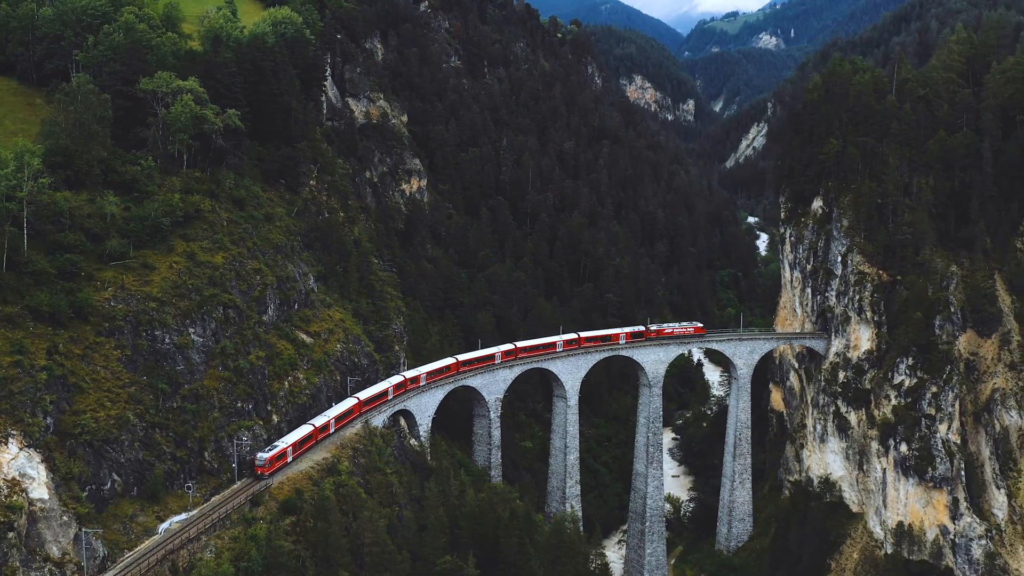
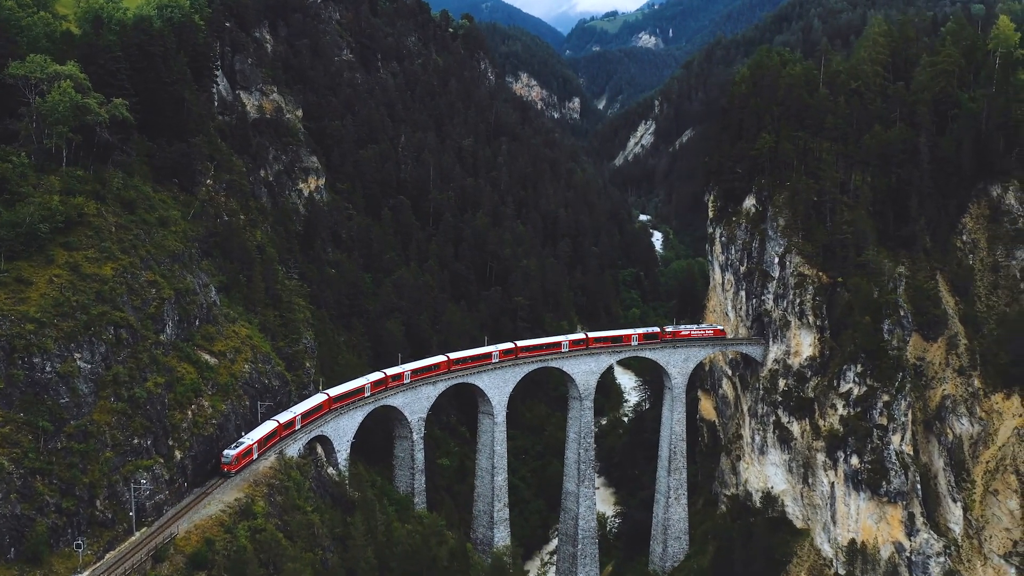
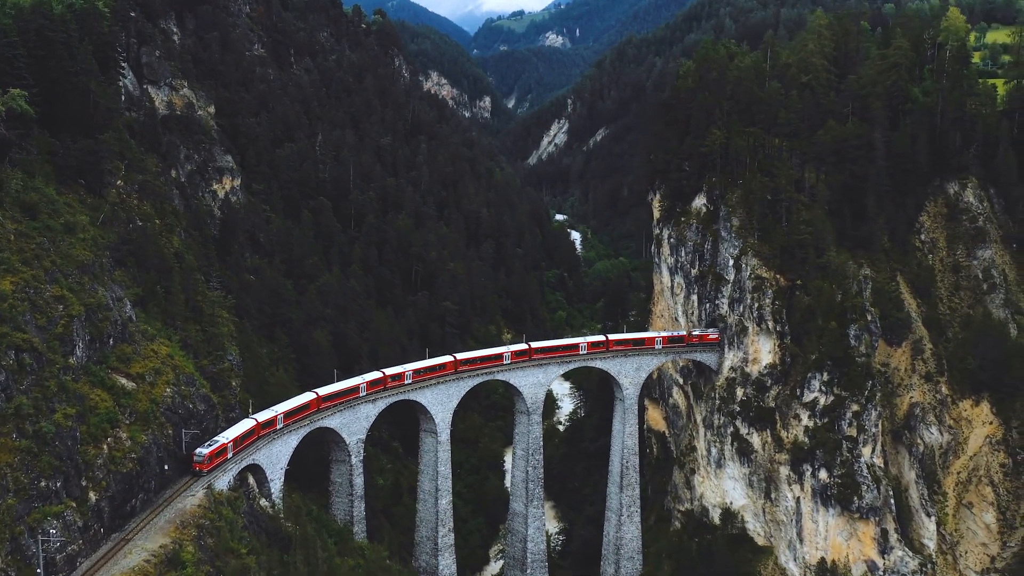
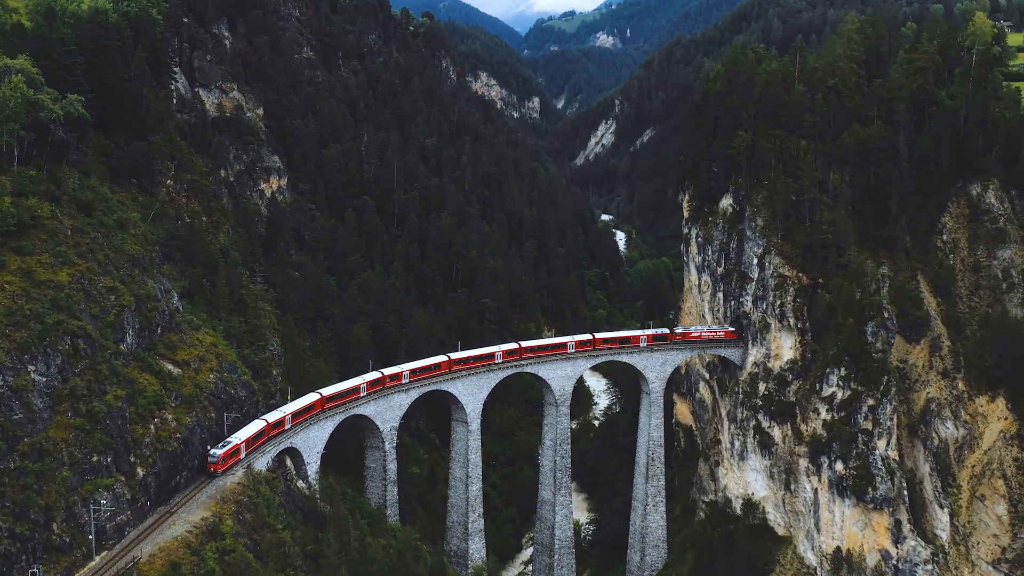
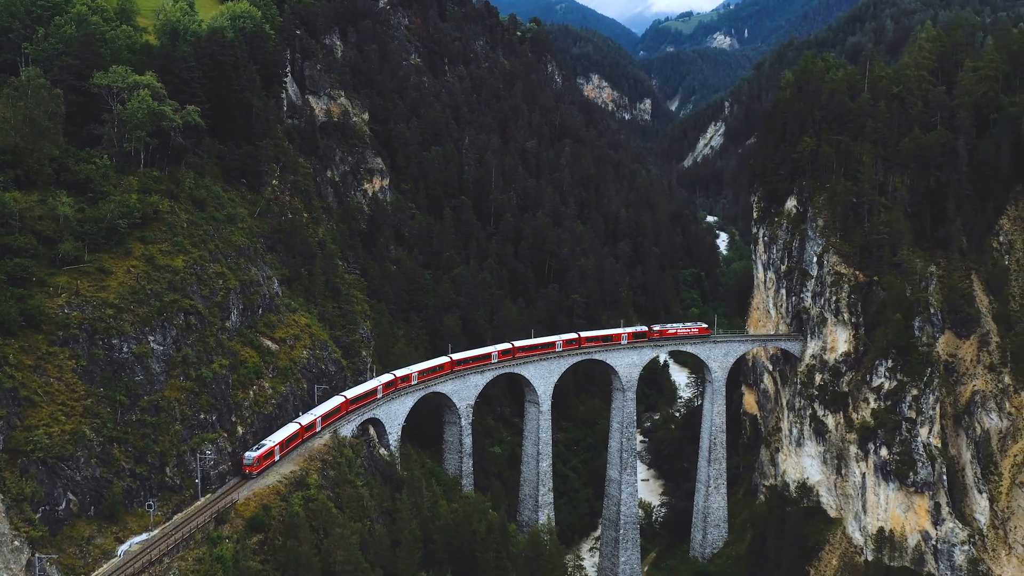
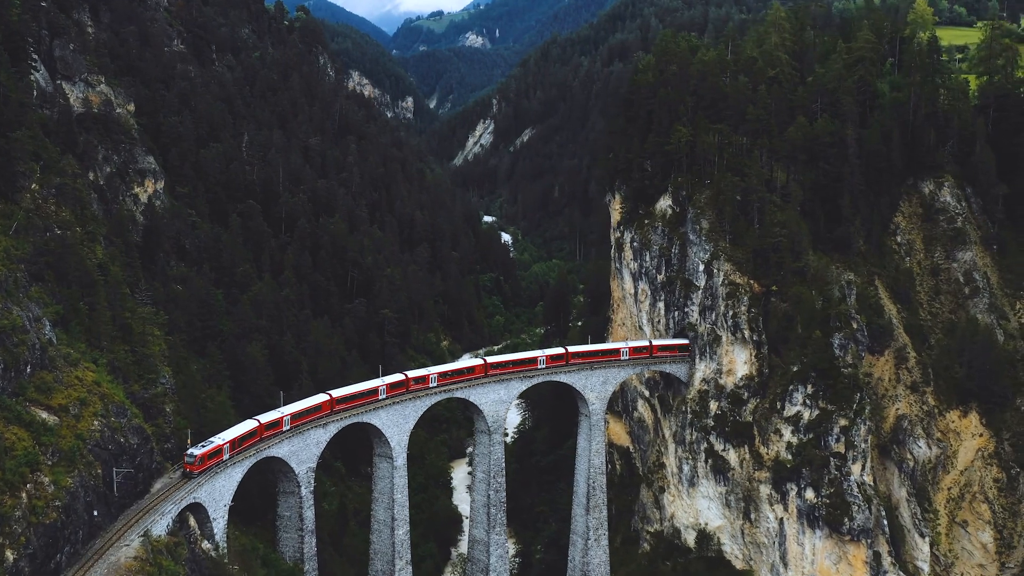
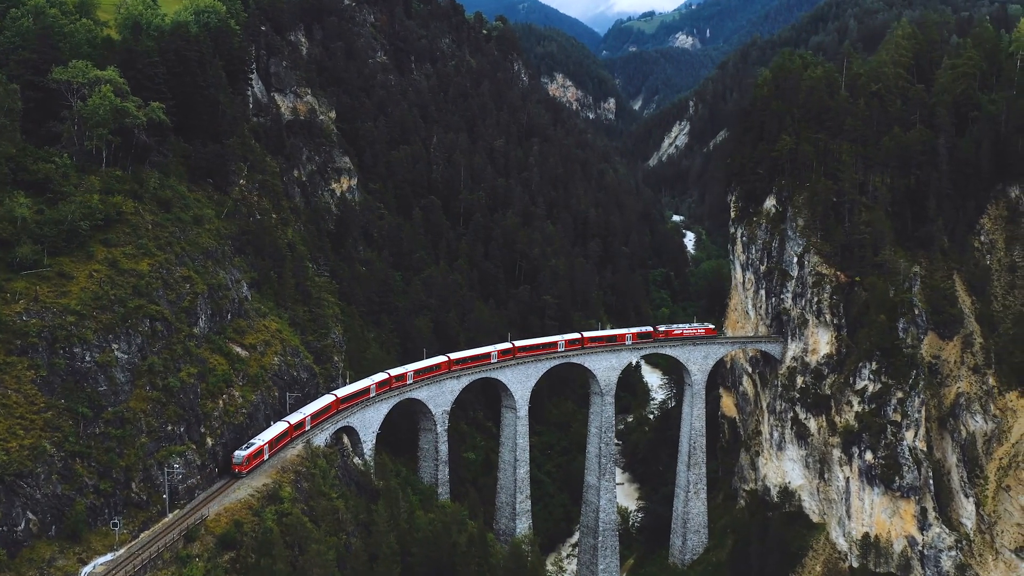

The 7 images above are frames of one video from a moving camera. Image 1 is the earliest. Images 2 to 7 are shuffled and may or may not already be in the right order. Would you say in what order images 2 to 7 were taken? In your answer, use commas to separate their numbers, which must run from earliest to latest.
5, 7, 2, 4, 3, 6
